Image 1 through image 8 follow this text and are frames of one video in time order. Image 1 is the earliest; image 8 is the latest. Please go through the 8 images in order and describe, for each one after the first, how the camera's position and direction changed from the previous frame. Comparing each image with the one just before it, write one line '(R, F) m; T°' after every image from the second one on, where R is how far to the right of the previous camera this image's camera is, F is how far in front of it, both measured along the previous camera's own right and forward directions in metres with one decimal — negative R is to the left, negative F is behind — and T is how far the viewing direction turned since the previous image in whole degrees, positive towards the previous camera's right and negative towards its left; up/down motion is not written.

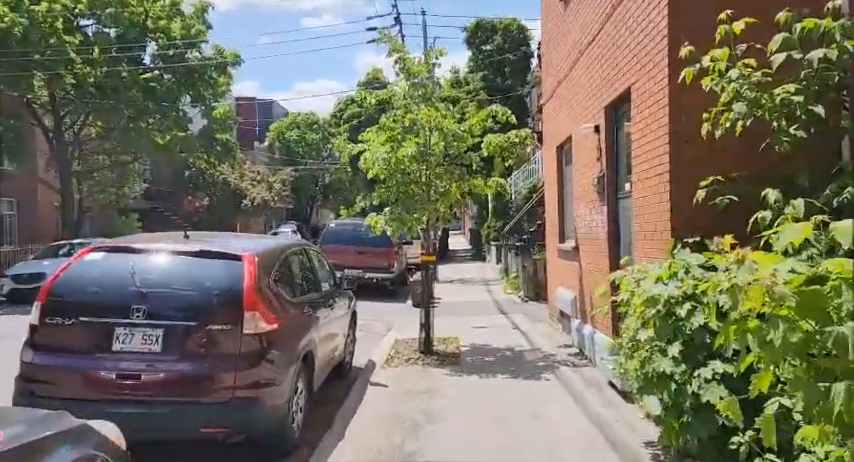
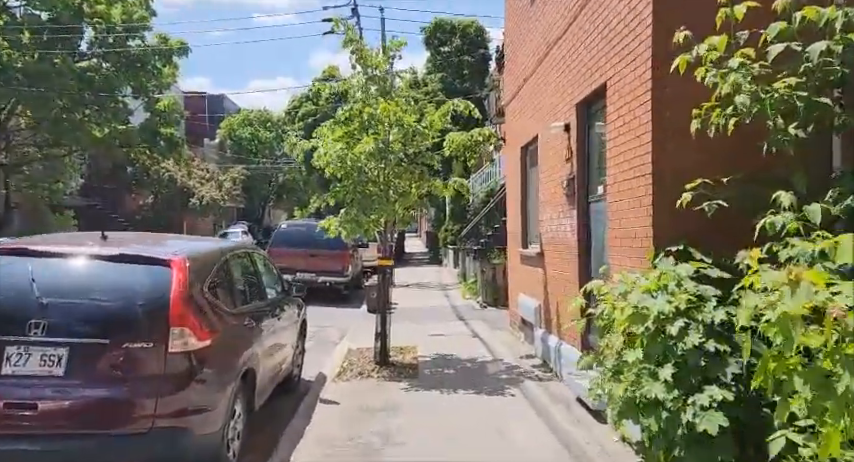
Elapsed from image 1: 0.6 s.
(0.0, +0.5) m; +4°
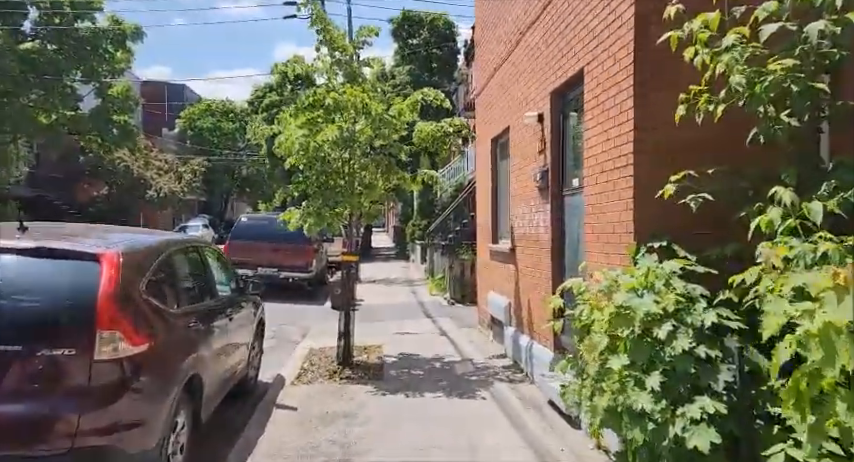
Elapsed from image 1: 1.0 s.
(0.0, +0.4) m; +3°
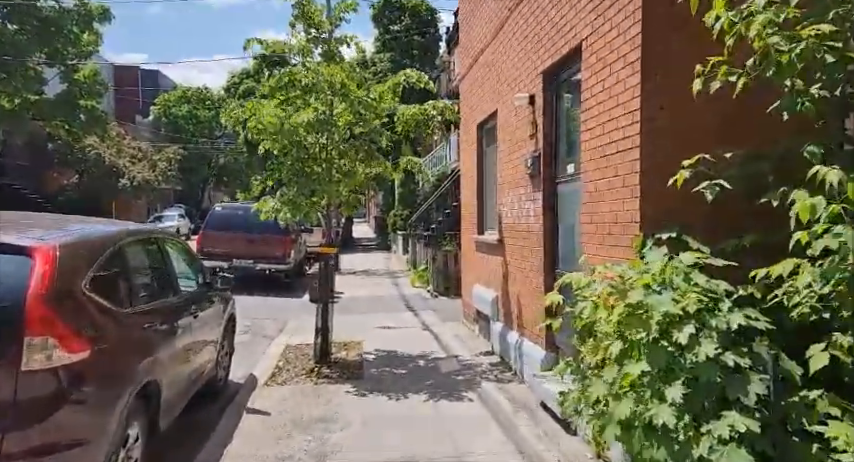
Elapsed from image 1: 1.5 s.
(0.0, +0.4) m; +2°
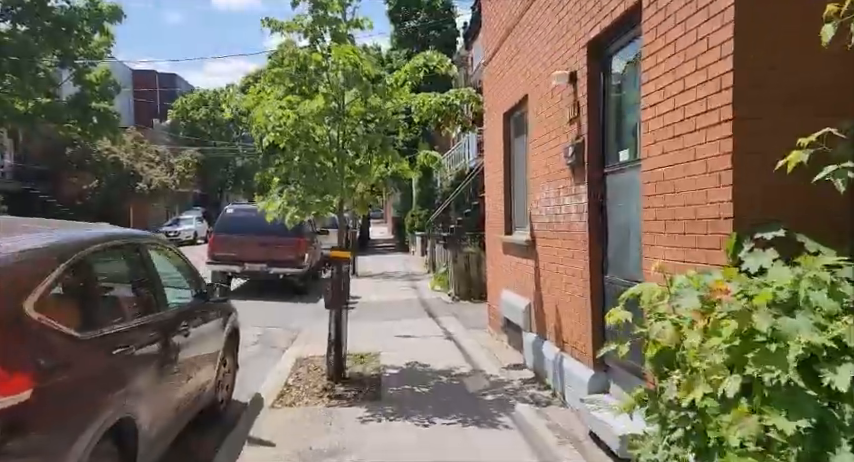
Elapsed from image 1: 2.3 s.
(-0.1, +0.8) m; -2°
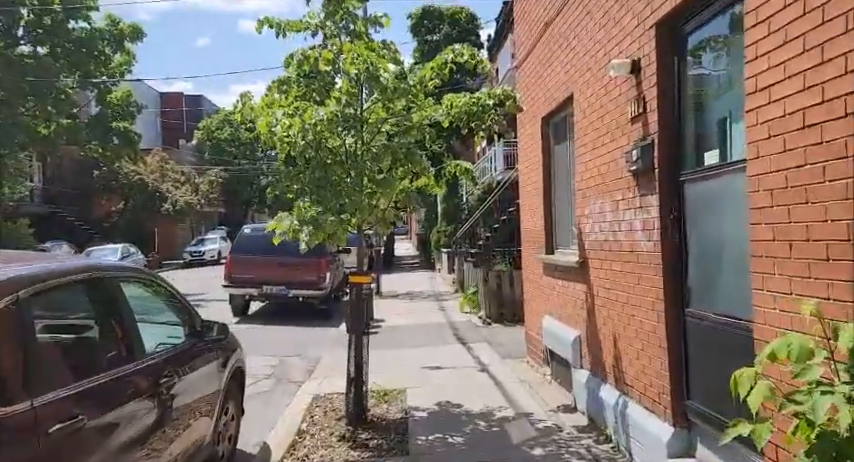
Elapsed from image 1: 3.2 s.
(-0.1, +0.9) m; -2°
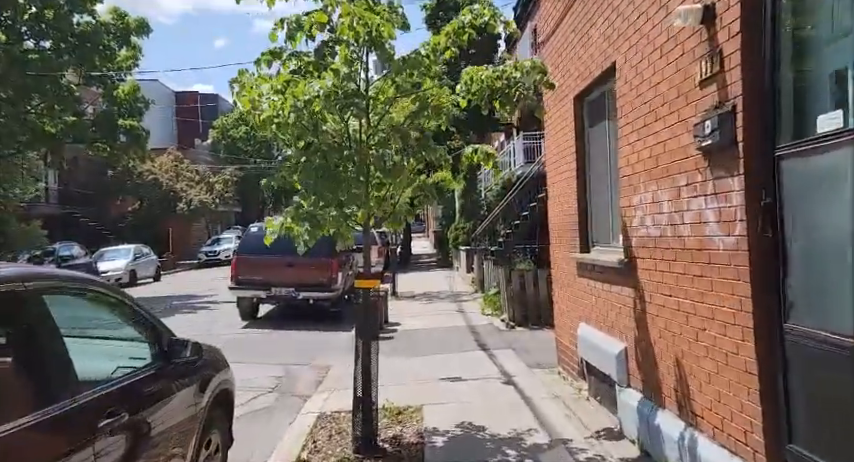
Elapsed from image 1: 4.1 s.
(0.0, +0.9) m; -2°
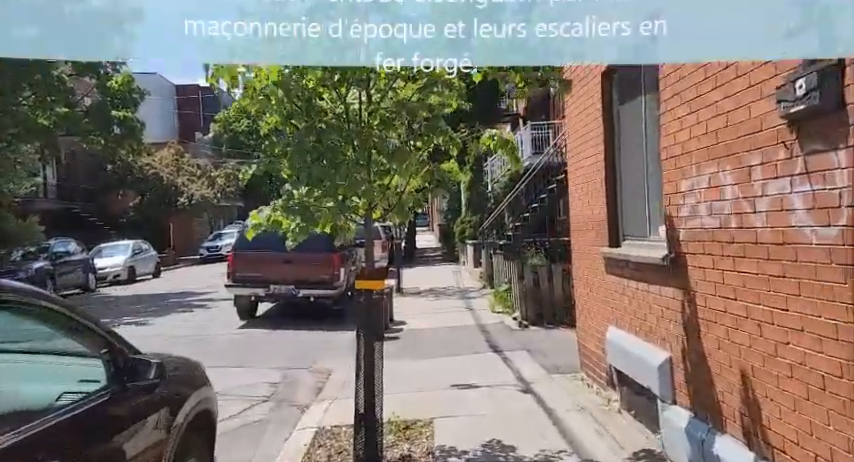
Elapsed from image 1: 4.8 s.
(-0.1, +0.7) m; 0°
